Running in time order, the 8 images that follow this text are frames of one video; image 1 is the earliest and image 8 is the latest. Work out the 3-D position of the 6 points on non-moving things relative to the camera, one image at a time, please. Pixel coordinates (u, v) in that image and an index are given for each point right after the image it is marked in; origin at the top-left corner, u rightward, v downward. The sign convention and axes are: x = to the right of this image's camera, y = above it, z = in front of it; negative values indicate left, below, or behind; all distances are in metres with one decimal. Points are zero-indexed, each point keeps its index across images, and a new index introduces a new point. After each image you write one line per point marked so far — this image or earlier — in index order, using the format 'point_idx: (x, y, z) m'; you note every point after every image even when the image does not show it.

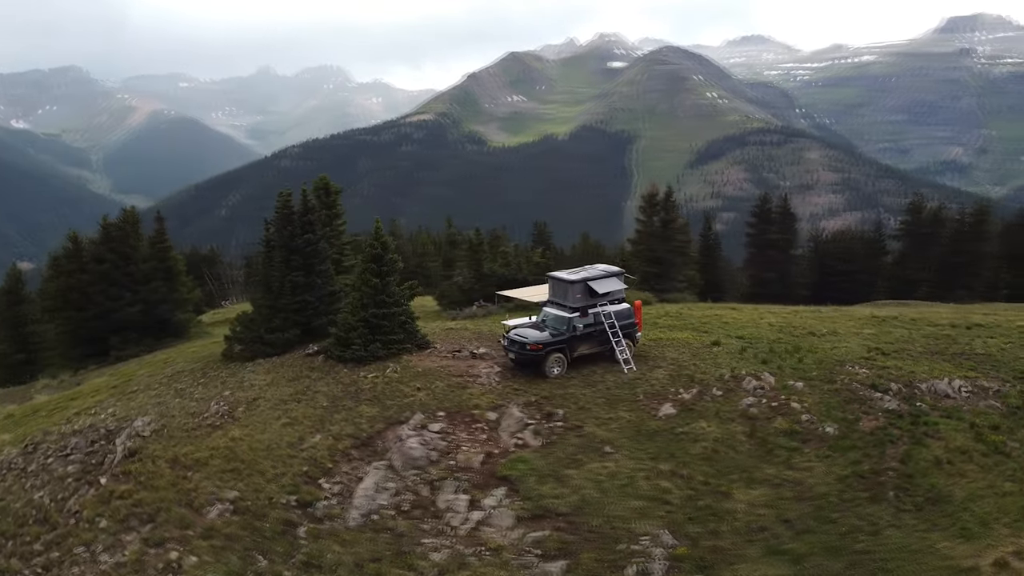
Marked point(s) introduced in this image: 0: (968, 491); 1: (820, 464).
0: (+10.2, -4.6, +18.1) m
1: (+7.5, -4.2, +19.0) m
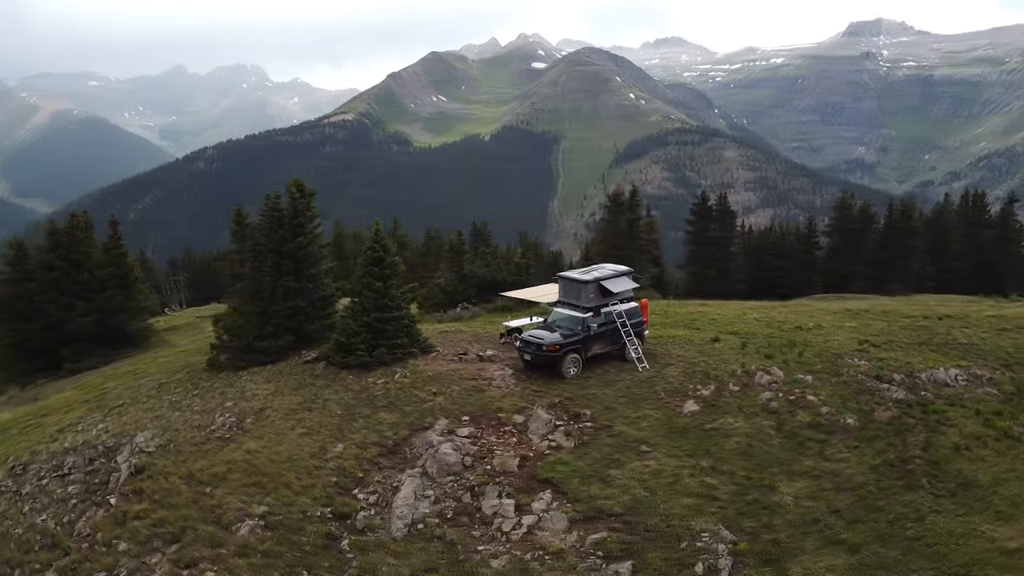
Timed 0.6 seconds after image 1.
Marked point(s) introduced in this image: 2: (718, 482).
0: (+11.2, -4.4, +18.9) m
1: (+8.4, -4.1, +19.6) m
2: (+4.8, -4.4, +18.3) m
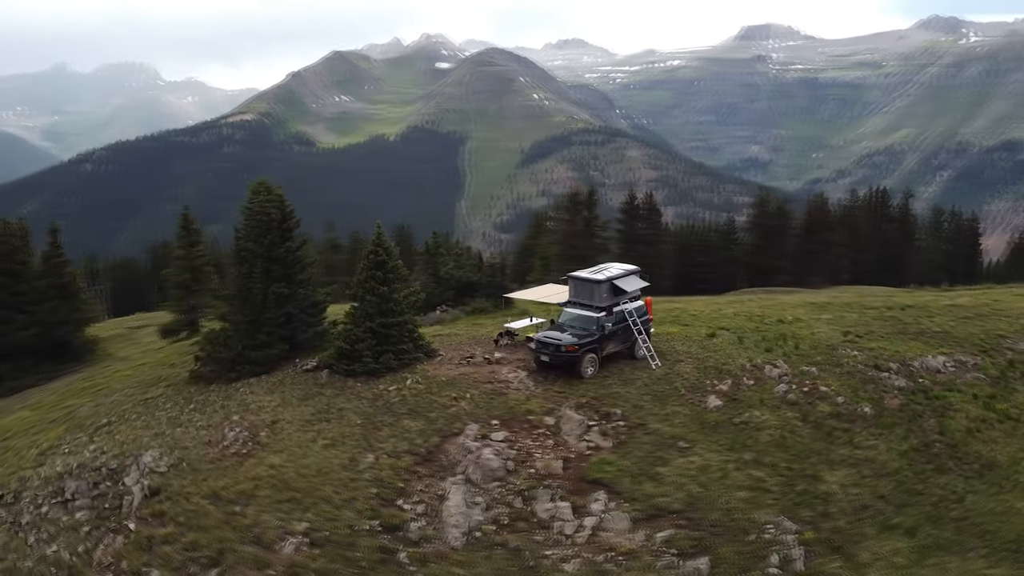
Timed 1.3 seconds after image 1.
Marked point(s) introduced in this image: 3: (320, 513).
0: (+12.3, -4.2, +20.0) m
1: (+9.4, -3.9, +20.4) m
2: (+5.9, -4.3, +18.7) m
3: (-4.5, -5.2, +18.6) m
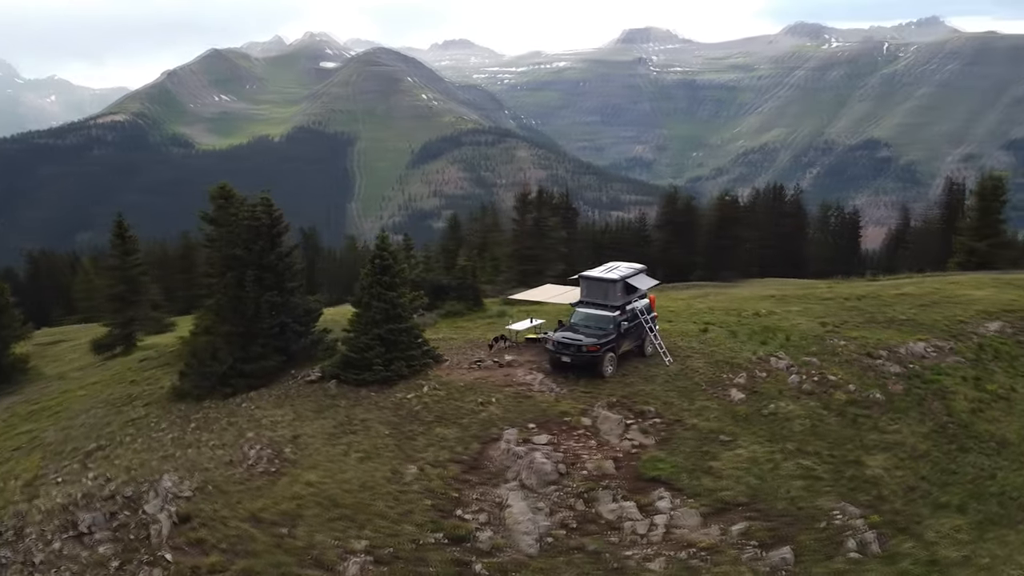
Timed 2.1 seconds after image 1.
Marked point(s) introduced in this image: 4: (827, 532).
0: (+13.4, -3.8, +21.5) m
1: (+10.5, -3.7, +21.5) m
2: (+7.3, -4.2, +19.4) m
3: (-3.0, -5.3, +17.9) m
4: (+6.5, -5.1, +16.7) m
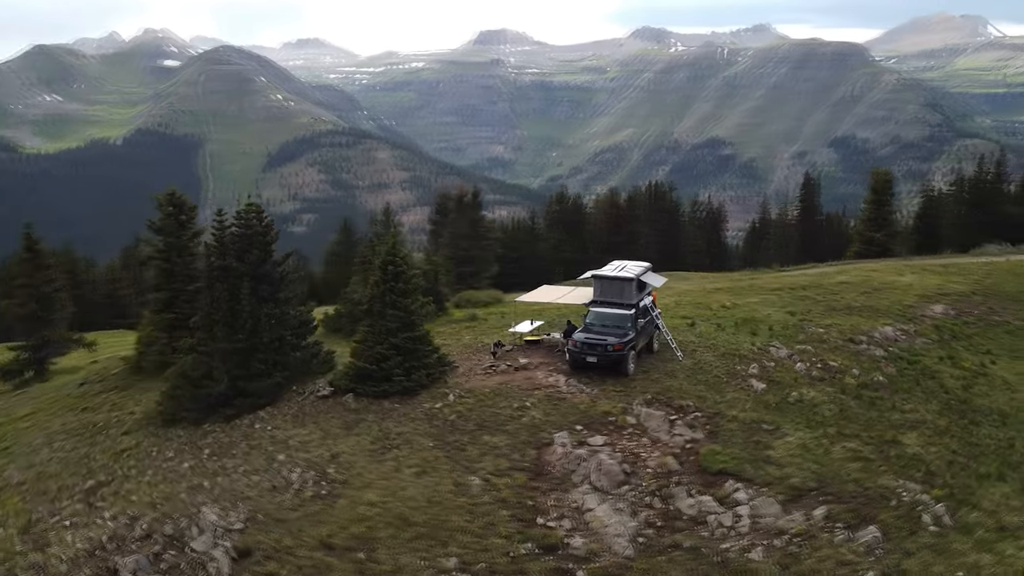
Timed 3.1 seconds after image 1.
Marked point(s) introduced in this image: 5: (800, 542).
0: (+14.4, -3.4, +23.5) m
1: (+11.5, -3.3, +23.0) m
2: (+8.8, -4.0, +20.4) m
3: (-1.1, -5.5, +17.2) m
4: (+8.5, -4.8, +17.6) m
5: (+6.0, -5.3, +16.9) m
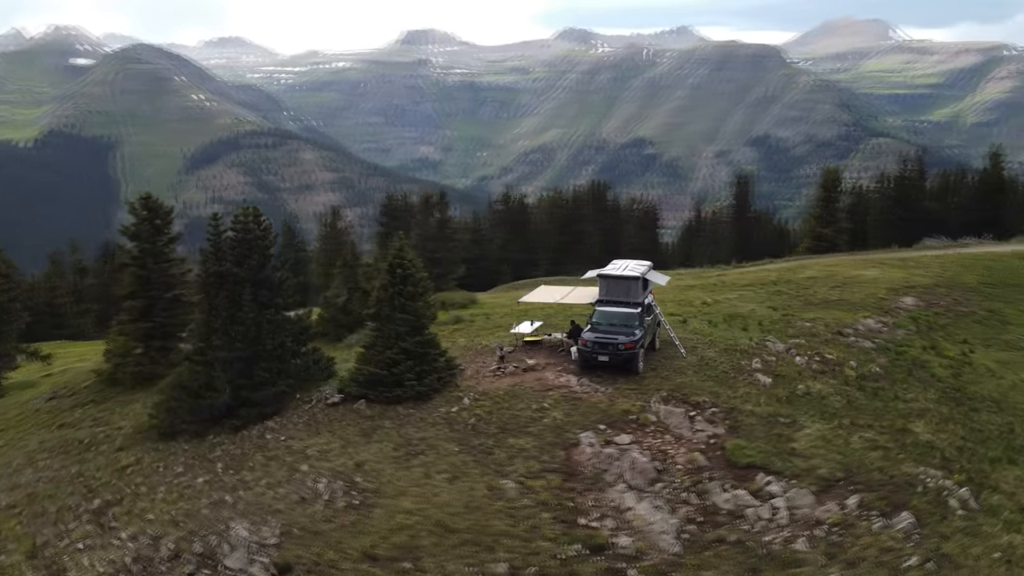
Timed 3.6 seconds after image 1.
0: (+14.8, -3.1, +24.7) m
1: (+12.0, -3.1, +23.9) m
2: (+9.4, -3.8, +21.1) m
3: (-0.1, -5.5, +17.0) m
4: (+9.4, -4.7, +18.3) m
5: (+7.0, -5.2, +17.3) m
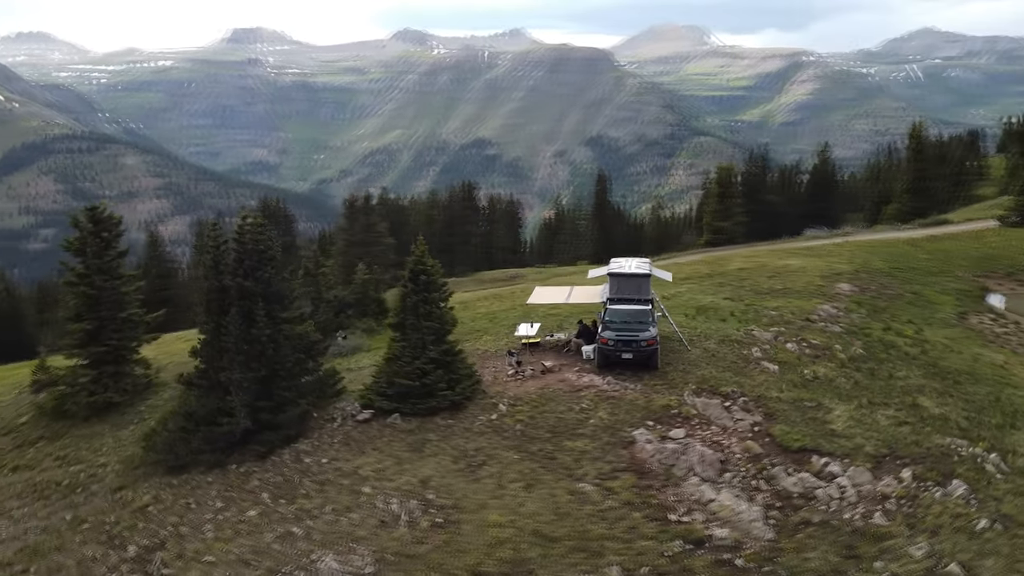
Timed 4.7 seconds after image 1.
0: (+15.2, -2.6, +27.2) m
1: (+12.6, -2.7, +25.9) m
2: (+10.7, -3.5, +22.7) m
3: (+2.2, -5.5, +16.9) m
4: (+11.2, -4.3, +19.9) m
5: (+9.1, -4.9, +18.6) m
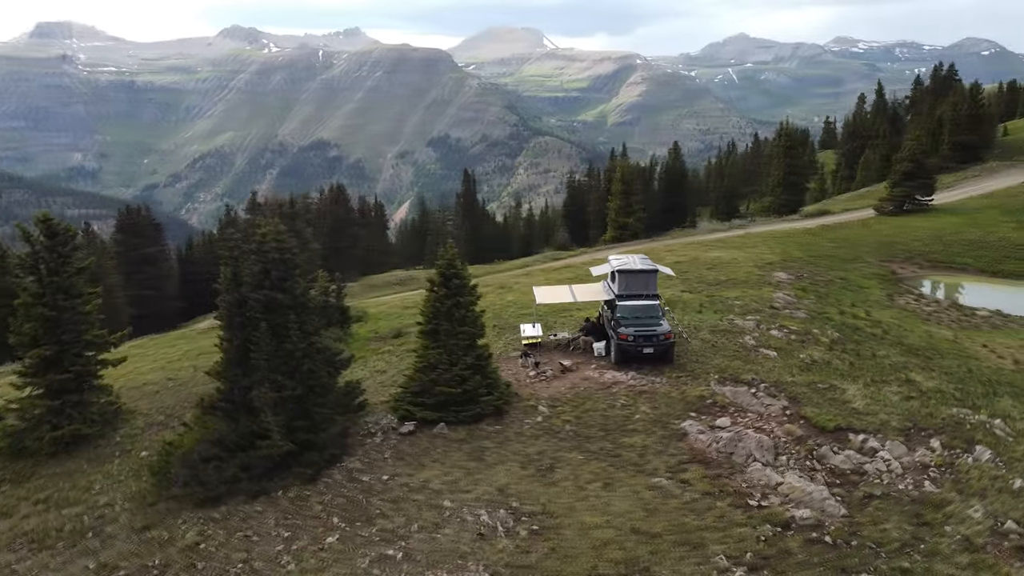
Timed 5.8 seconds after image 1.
0: (+15.2, -2.0, +29.8) m
1: (+12.8, -2.2, +28.0) m
2: (+11.6, -3.0, +24.5) m
3: (+4.4, -5.4, +17.3) m
4: (+12.7, -3.8, +21.9) m
5: (+10.8, -4.5, +20.1) m
